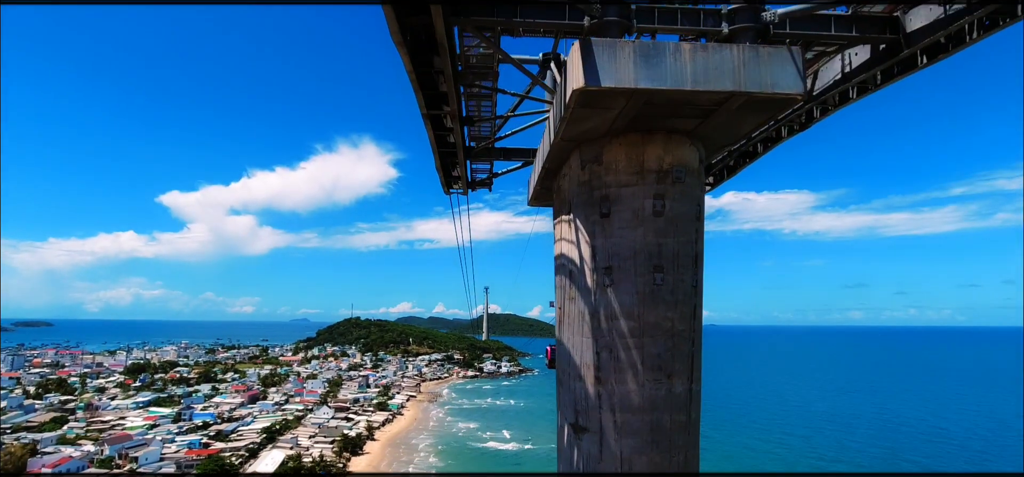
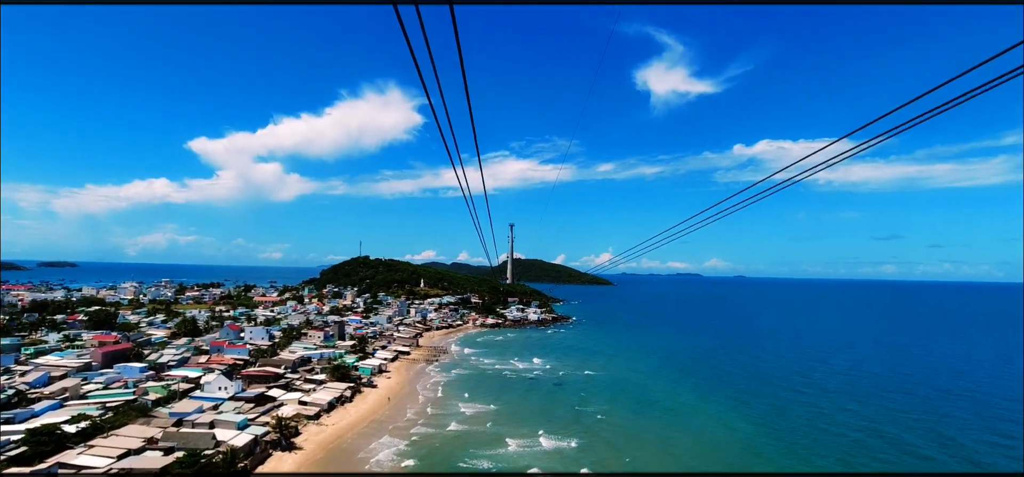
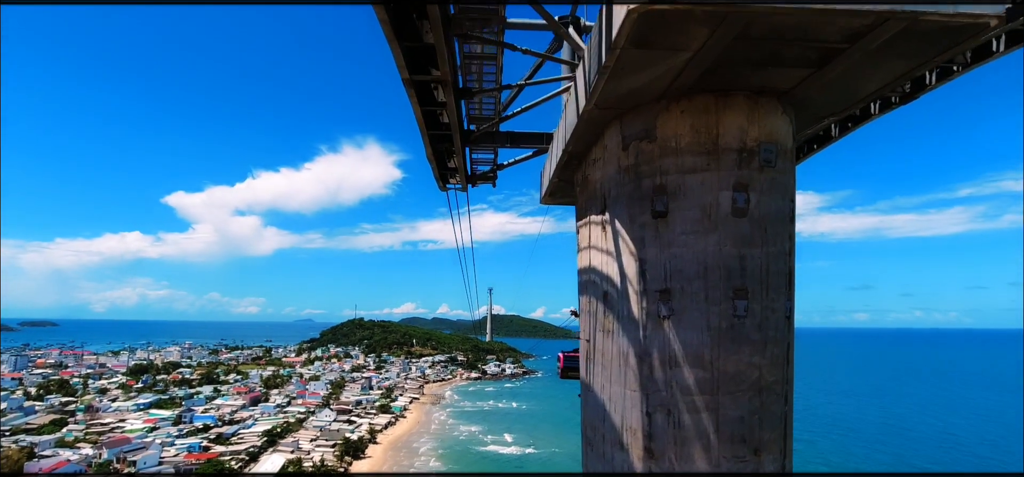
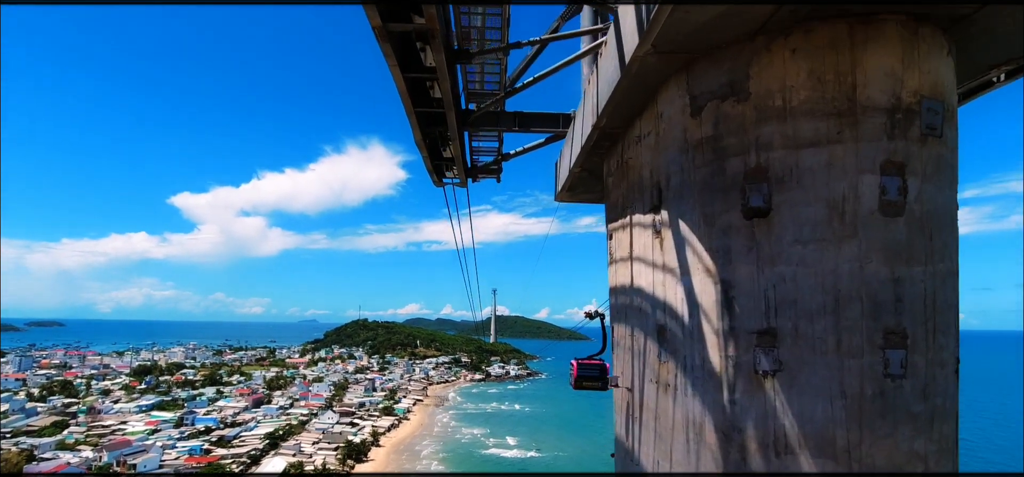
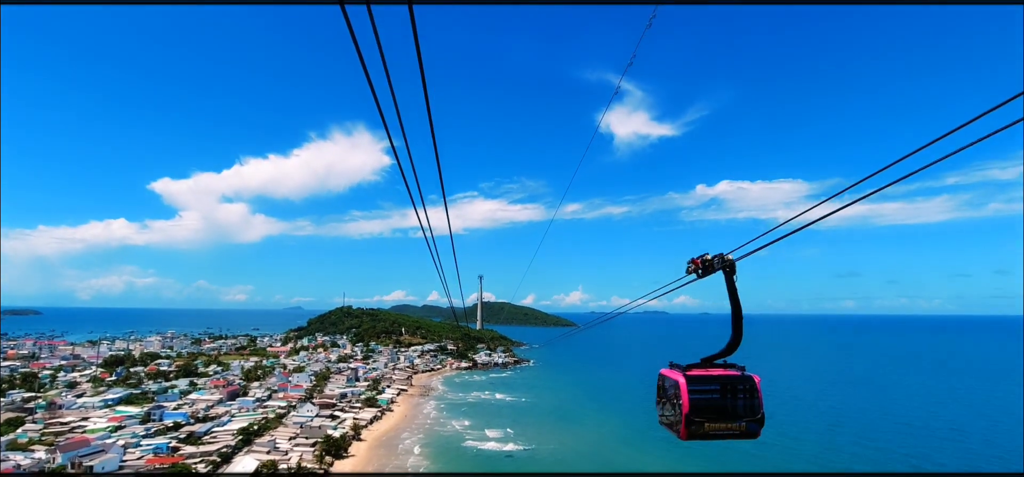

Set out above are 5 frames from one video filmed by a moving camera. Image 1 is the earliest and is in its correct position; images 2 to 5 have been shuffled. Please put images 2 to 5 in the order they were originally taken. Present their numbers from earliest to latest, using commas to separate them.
3, 4, 5, 2
